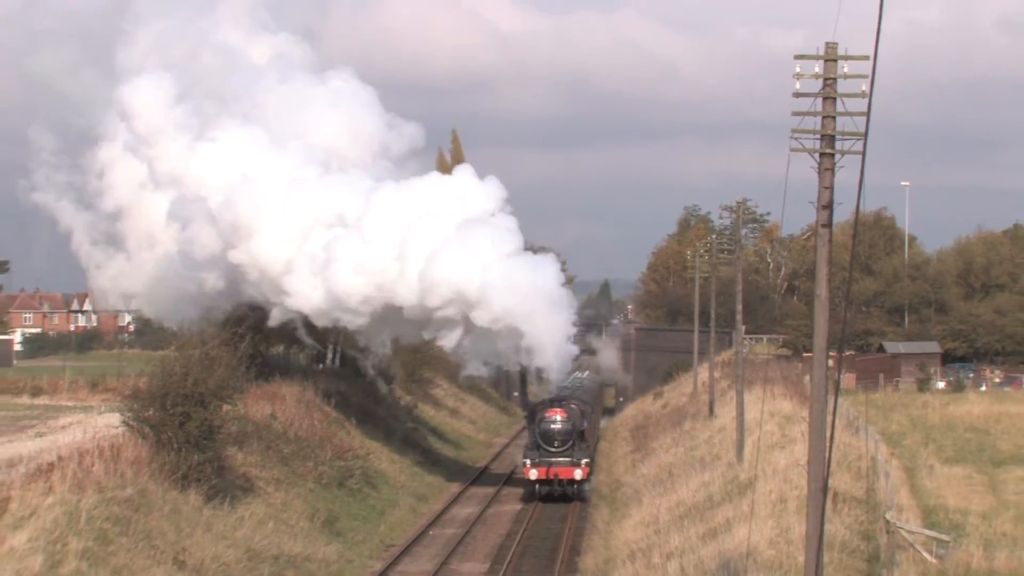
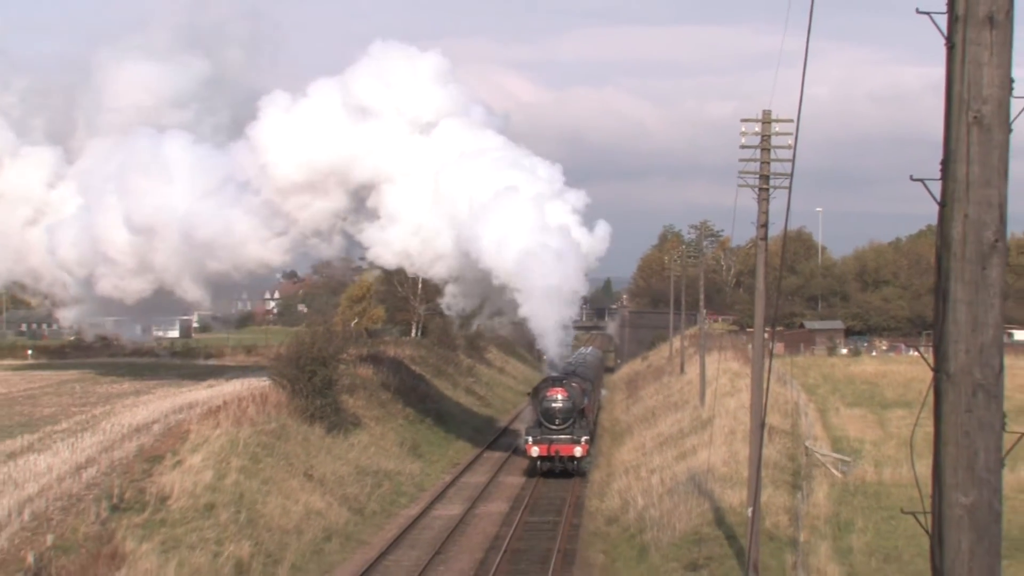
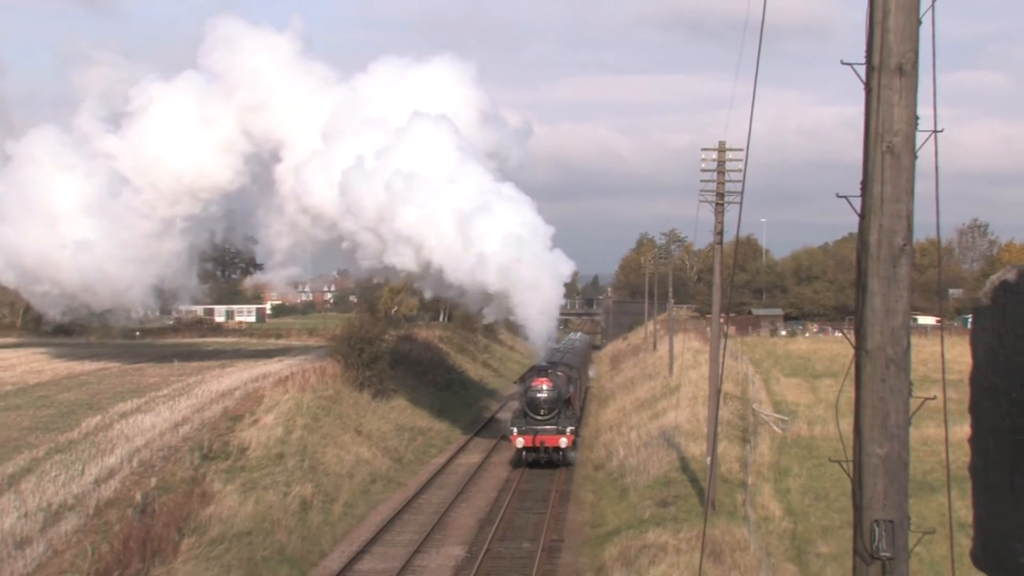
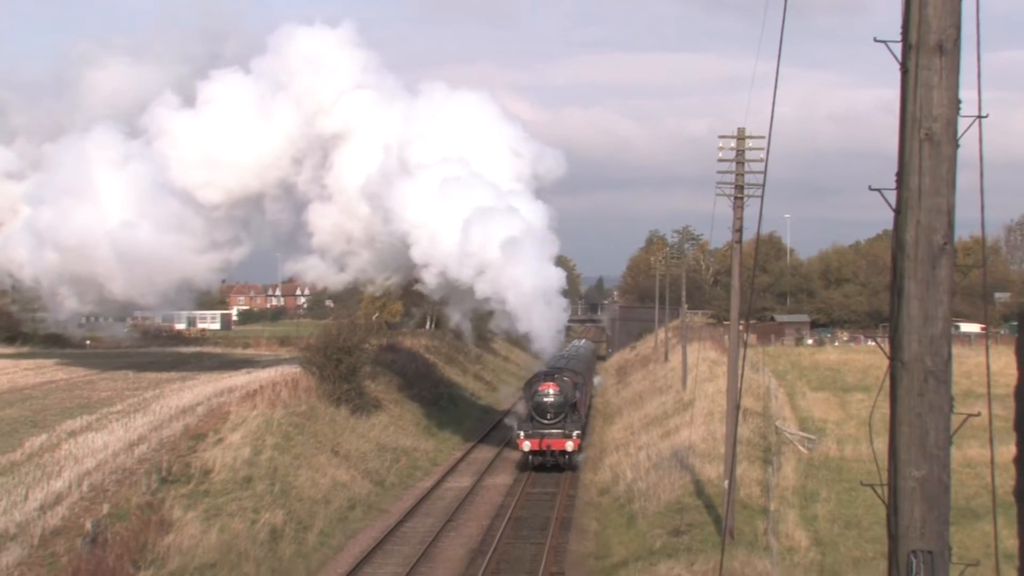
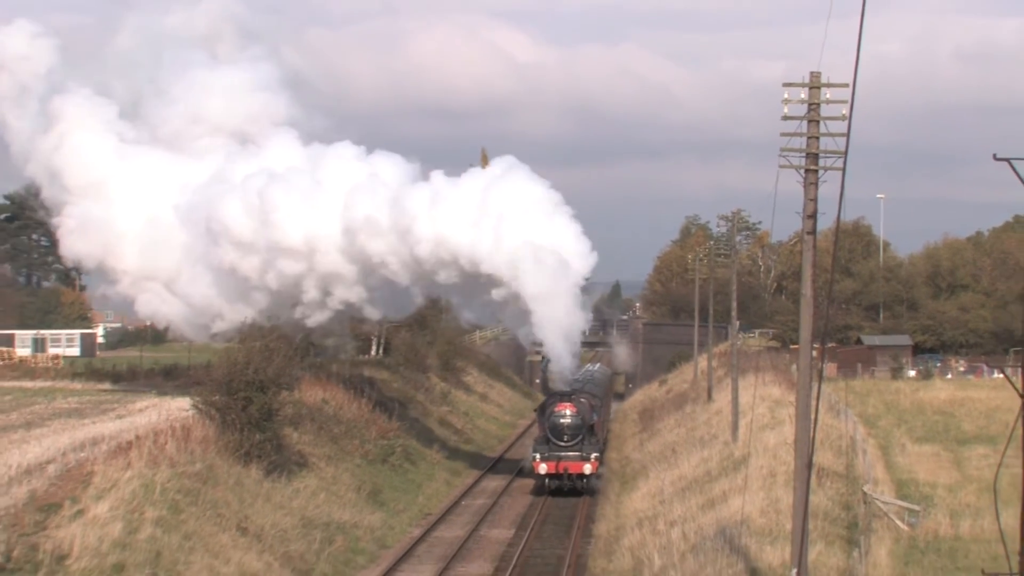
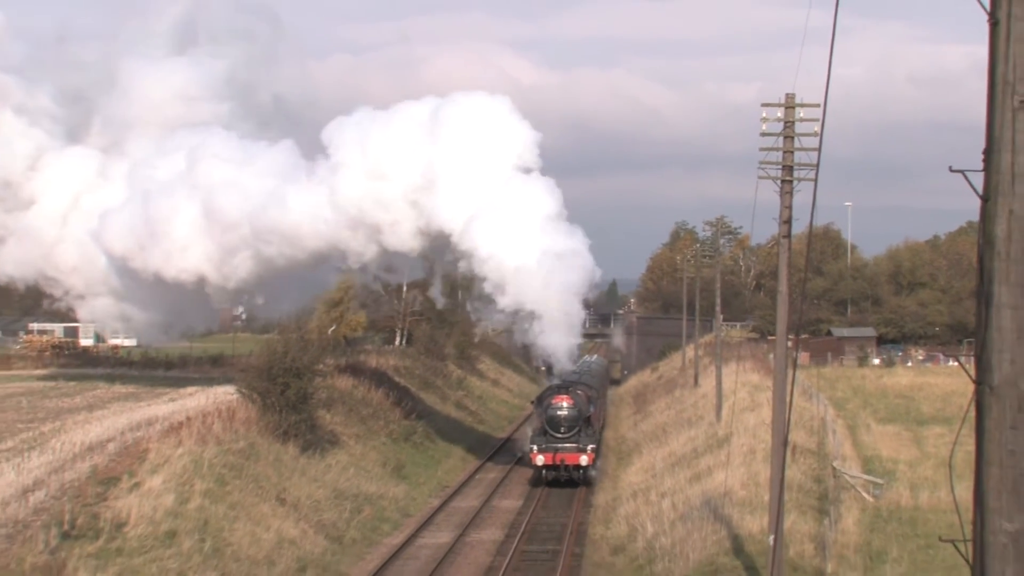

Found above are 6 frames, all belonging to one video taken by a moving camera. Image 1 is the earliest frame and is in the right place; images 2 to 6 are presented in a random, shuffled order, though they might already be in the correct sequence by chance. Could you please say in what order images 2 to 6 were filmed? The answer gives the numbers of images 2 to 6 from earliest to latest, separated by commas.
5, 6, 2, 4, 3
